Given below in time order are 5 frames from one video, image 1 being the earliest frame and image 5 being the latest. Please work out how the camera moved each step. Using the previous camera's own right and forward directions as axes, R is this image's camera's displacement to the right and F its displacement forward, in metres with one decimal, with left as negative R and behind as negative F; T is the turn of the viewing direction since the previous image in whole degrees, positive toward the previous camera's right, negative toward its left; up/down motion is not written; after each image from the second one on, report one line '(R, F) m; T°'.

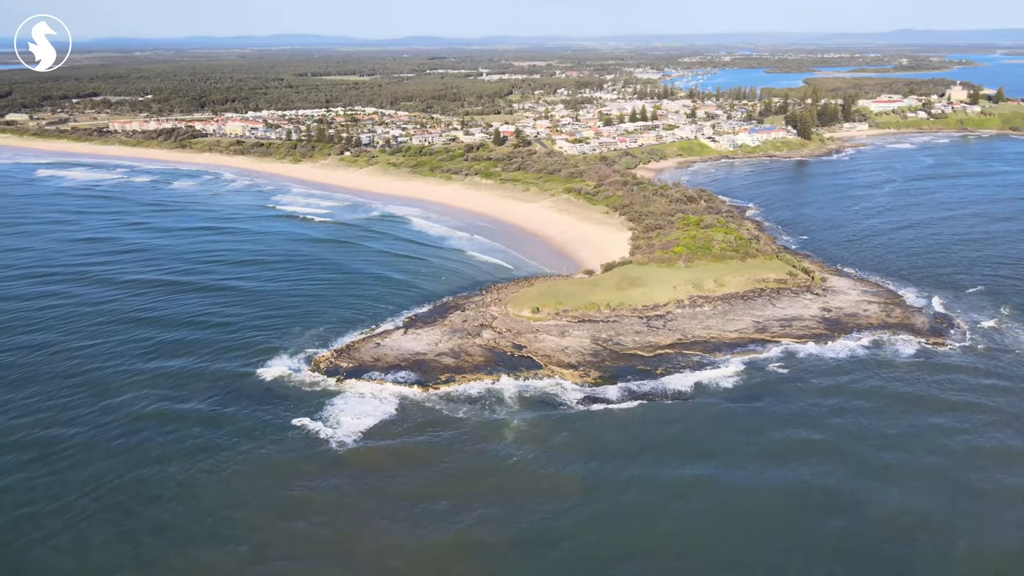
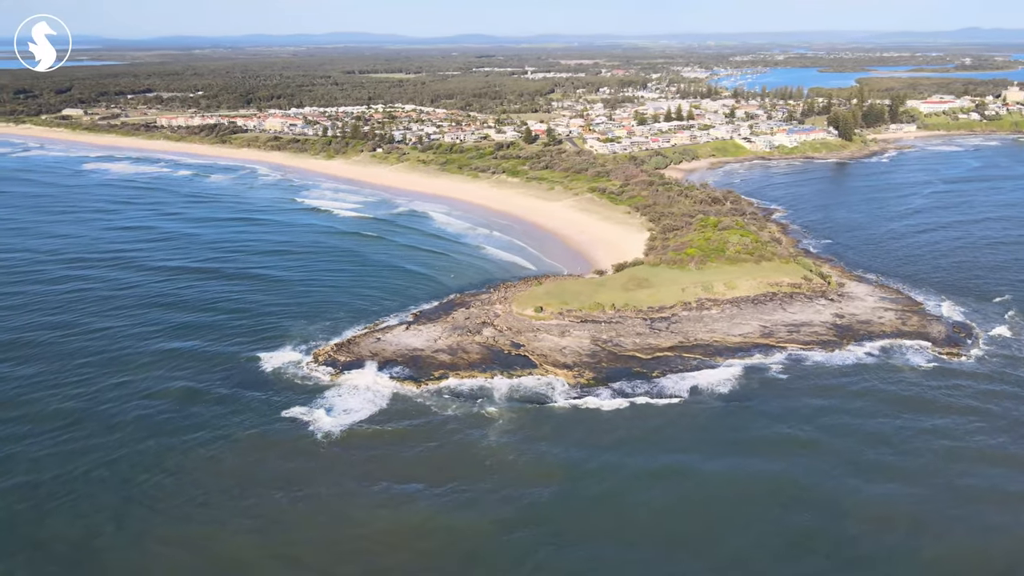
(+1.8, +0.1) m; -3°
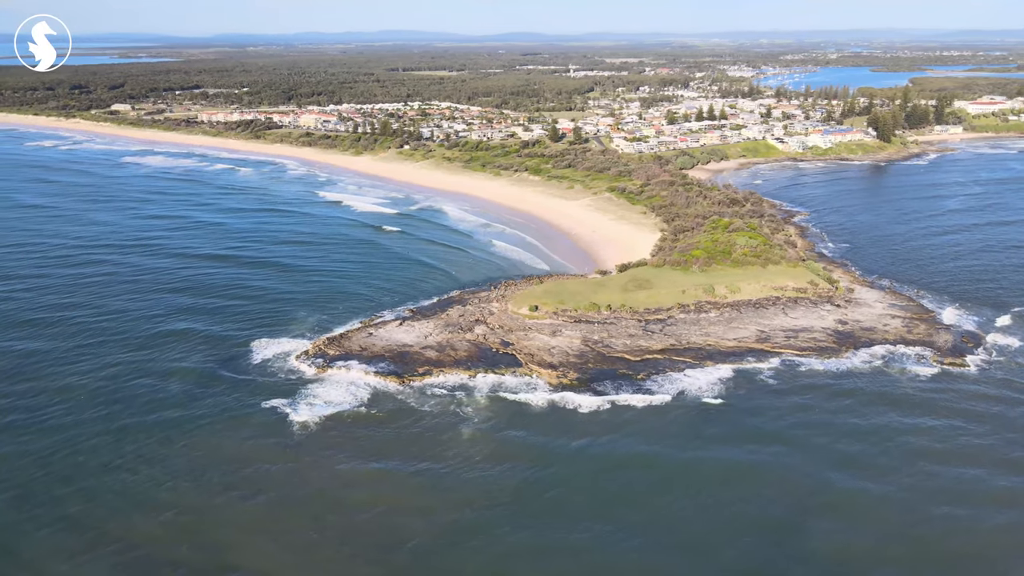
(+2.1, +0.1) m; -3°
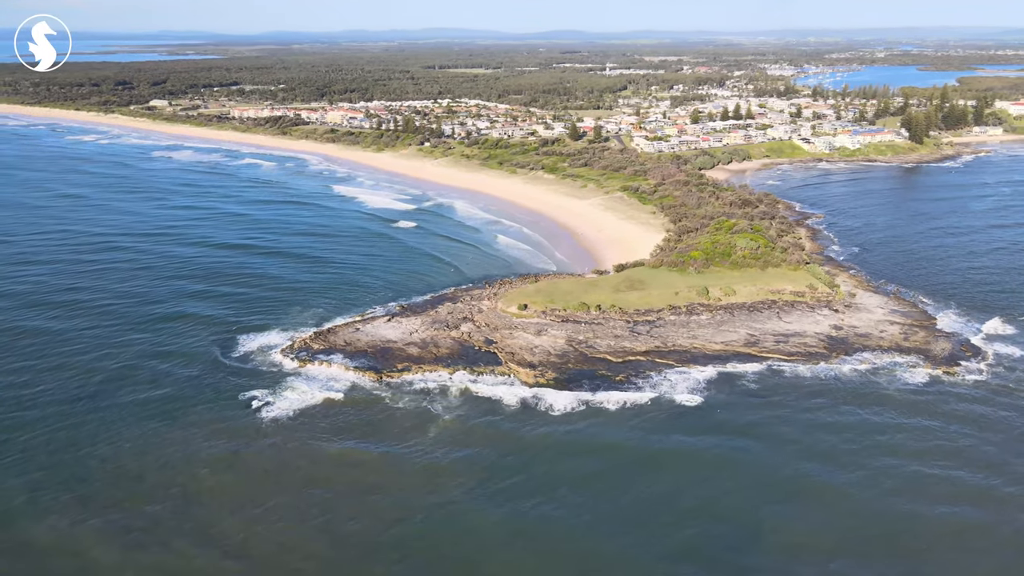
(+2.1, +0.1) m; -3°
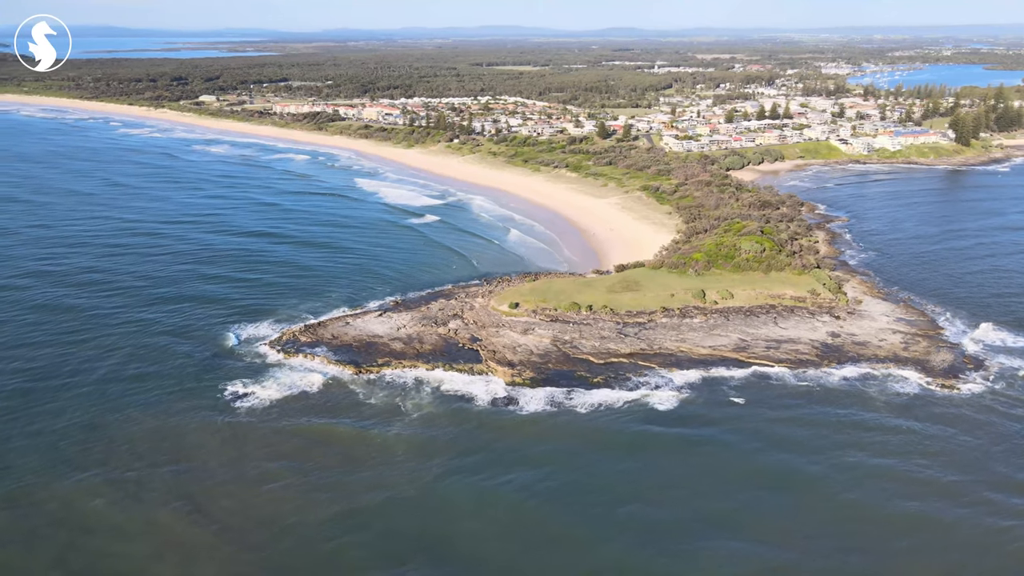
(+2.5, +0.2) m; -4°
